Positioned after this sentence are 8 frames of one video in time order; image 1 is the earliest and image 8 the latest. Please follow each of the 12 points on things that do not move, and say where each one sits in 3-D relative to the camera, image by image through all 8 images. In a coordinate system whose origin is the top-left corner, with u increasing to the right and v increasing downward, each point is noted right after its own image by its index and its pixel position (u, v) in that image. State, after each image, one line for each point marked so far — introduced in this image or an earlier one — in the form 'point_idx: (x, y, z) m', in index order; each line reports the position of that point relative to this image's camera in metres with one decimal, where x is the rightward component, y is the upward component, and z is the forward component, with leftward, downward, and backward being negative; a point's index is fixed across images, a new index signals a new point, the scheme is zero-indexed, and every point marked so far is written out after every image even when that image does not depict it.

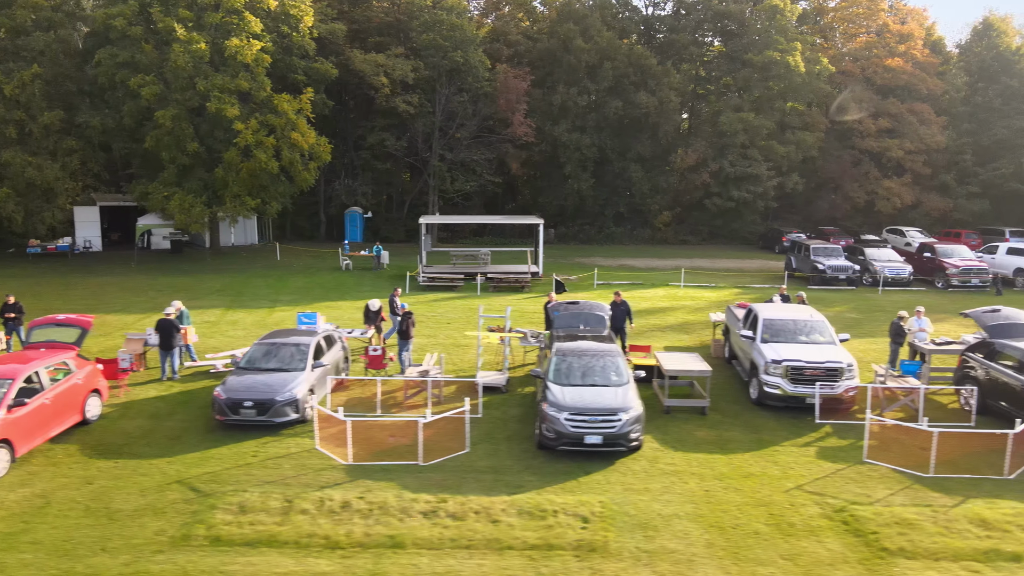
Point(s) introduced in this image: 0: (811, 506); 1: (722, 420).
0: (+4.2, -3.0, +8.6) m
1: (+3.9, -2.5, +11.7) m
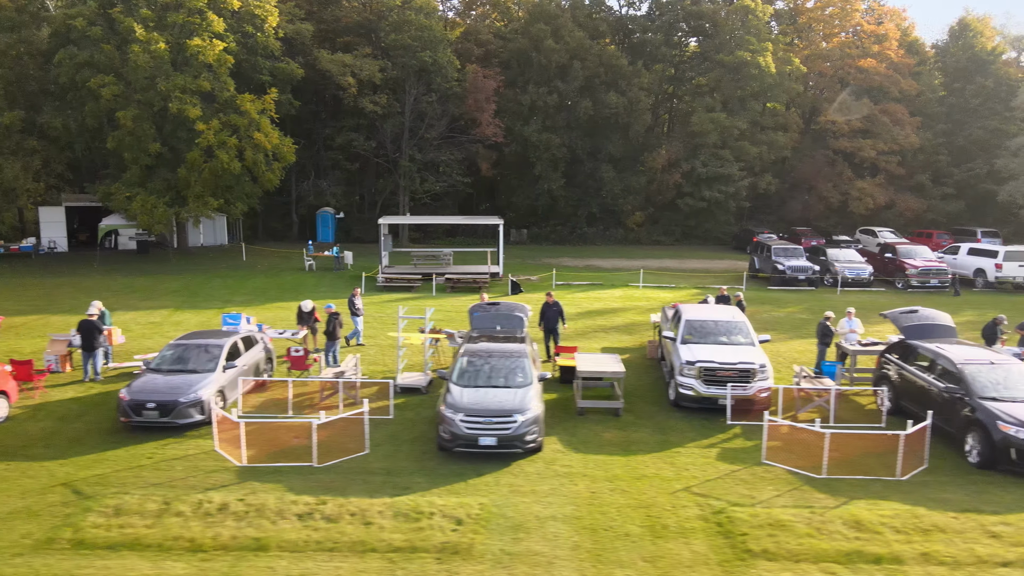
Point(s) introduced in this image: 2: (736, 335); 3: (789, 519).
0: (+2.5, -3.1, +8.6) m
1: (+2.3, -2.5, +11.7) m
2: (+4.7, -1.0, +13.0) m
3: (+3.7, -3.1, +8.3) m
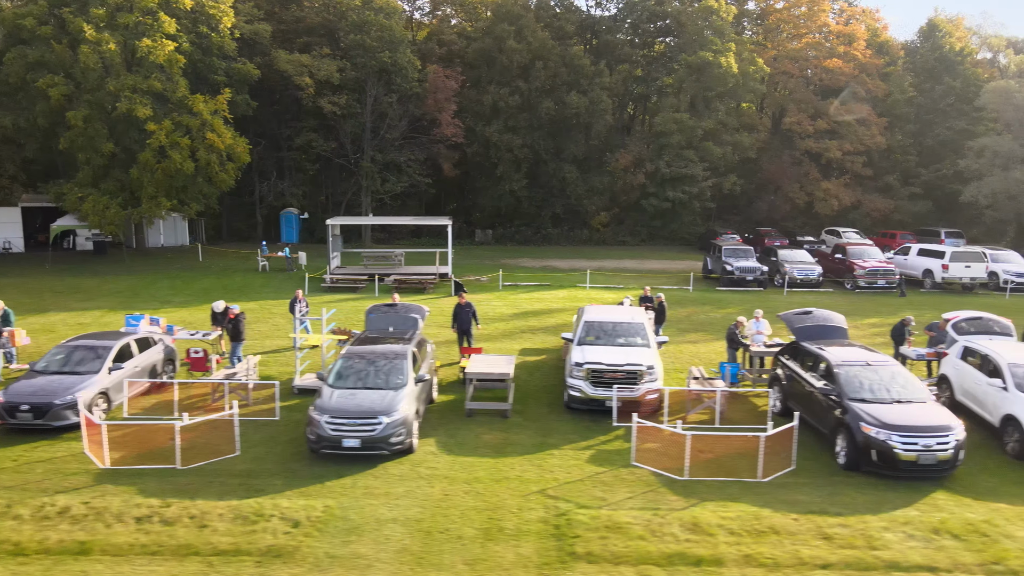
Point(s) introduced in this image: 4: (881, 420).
0: (+0.3, -3.1, +8.6) m
1: (+0.1, -2.6, +11.6) m
2: (+2.5, -1.0, +13.0) m
3: (+1.5, -3.1, +8.3) m
4: (+5.8, -2.1, +9.8) m
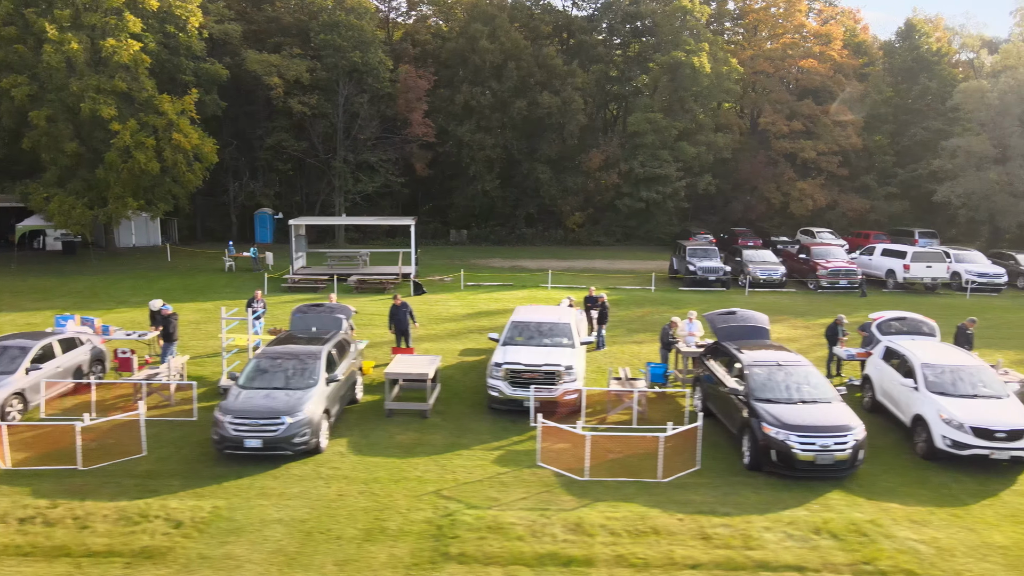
0: (-1.2, -3.1, +8.6) m
1: (-1.5, -2.6, +11.7) m
2: (+1.0, -1.0, +13.0) m
3: (0.0, -3.1, +8.3) m
4: (+4.2, -2.1, +9.8) m
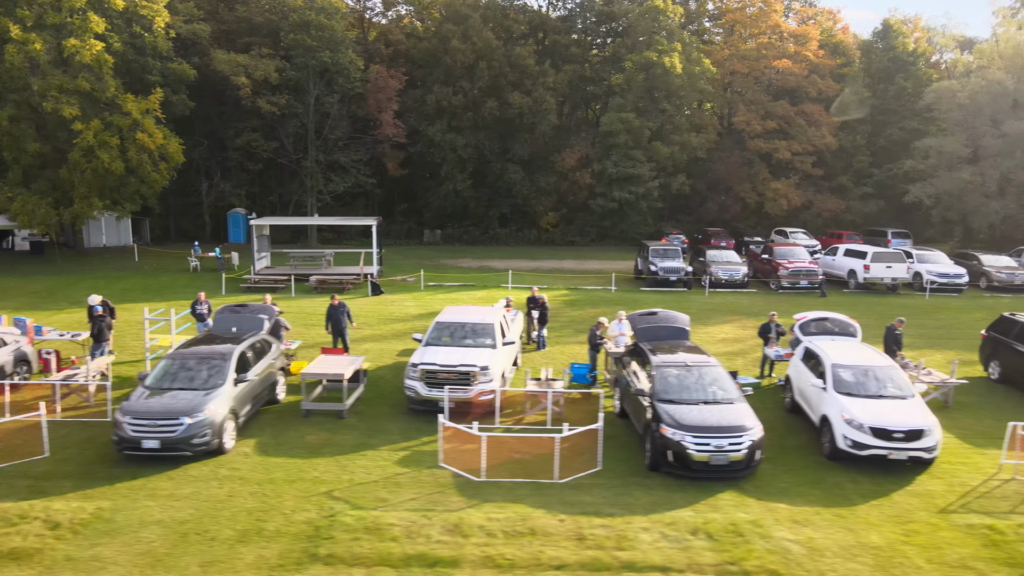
0: (-2.8, -3.1, +8.6) m
1: (-3.1, -2.6, +11.6) m
2: (-0.6, -1.1, +13.0) m
3: (-1.6, -3.1, +8.3) m
4: (+2.6, -2.1, +9.8) m
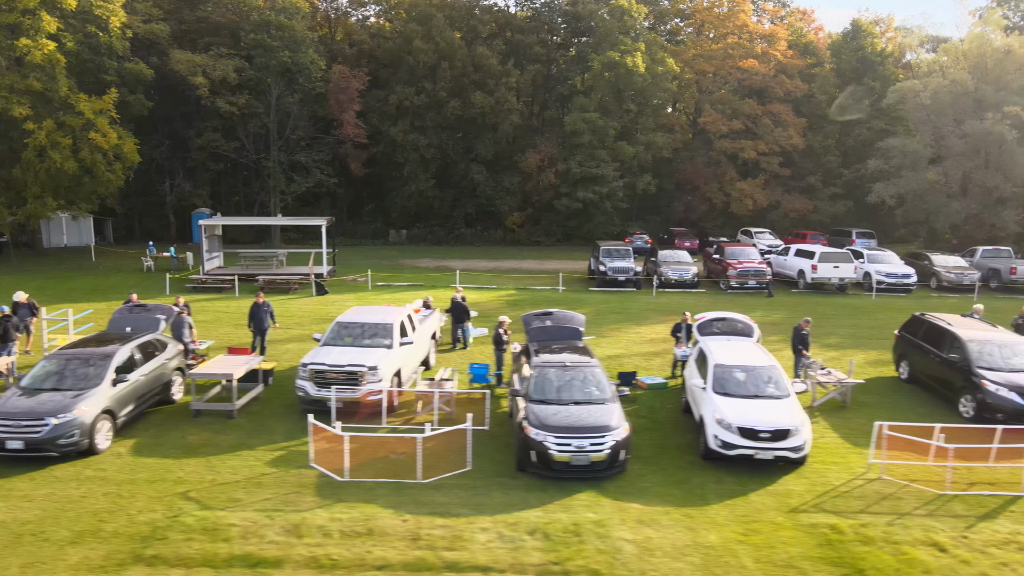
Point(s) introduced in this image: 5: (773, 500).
0: (-4.9, -3.1, +8.6) m
1: (-5.2, -2.6, +11.6) m
2: (-2.8, -1.1, +13.0) m
3: (-3.7, -3.1, +8.3) m
4: (+0.5, -2.1, +9.8) m
5: (+3.8, -3.1, +9.1) m
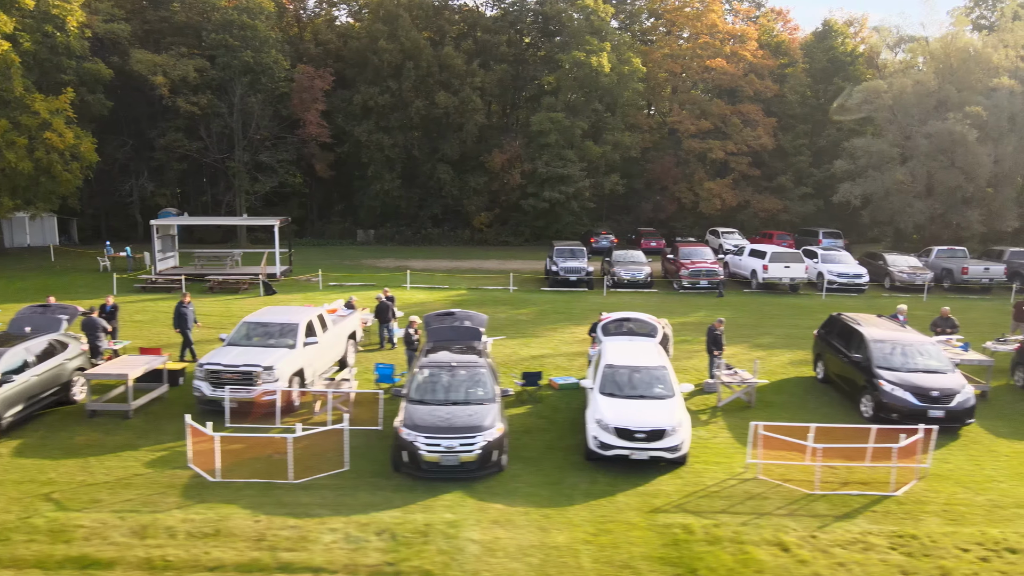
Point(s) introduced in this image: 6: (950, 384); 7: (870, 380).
0: (-6.9, -3.1, +8.5) m
1: (-7.2, -2.6, +11.6) m
2: (-4.8, -1.1, +13.0) m
3: (-5.7, -3.1, +8.2) m
4: (-1.5, -2.1, +9.8) m
5: (+1.9, -3.1, +9.1) m
6: (+8.4, -1.8, +11.9) m
7: (+7.2, -1.9, +12.4) m
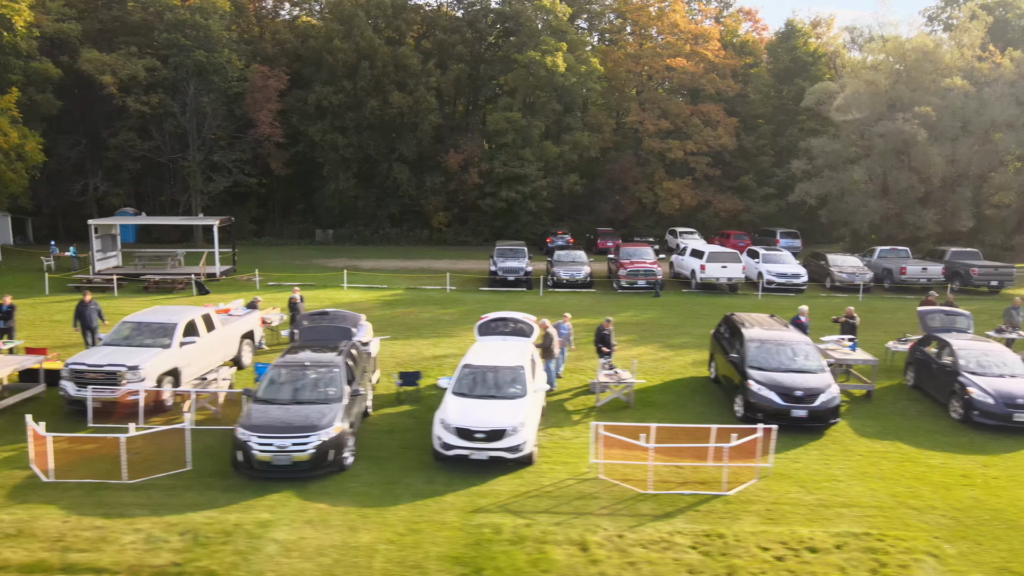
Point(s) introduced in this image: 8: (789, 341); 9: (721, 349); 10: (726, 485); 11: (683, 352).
0: (-9.5, -3.1, +8.5) m
1: (-9.7, -2.6, +11.6) m
2: (-7.3, -1.1, +12.9) m
3: (-8.3, -3.1, +8.2) m
4: (-4.0, -2.1, +9.7) m
5: (-0.7, -3.1, +9.1) m
6: (+5.8, -1.8, +11.9) m
7: (+4.6, -1.8, +12.4) m
8: (+5.8, -1.1, +12.9) m
9: (+4.8, -1.4, +14.1) m
10: (+3.3, -3.0, +9.5) m
11: (+4.8, -1.8, +17.4) m
